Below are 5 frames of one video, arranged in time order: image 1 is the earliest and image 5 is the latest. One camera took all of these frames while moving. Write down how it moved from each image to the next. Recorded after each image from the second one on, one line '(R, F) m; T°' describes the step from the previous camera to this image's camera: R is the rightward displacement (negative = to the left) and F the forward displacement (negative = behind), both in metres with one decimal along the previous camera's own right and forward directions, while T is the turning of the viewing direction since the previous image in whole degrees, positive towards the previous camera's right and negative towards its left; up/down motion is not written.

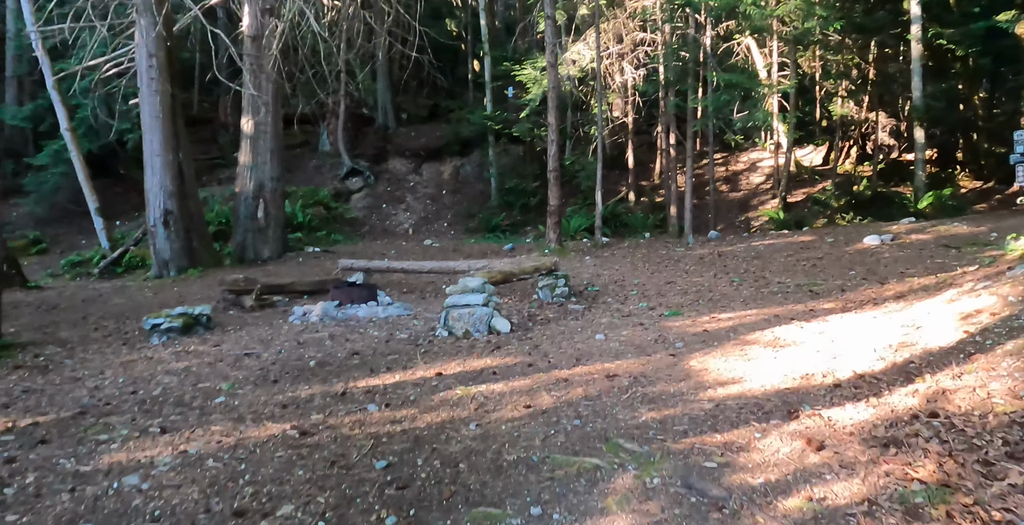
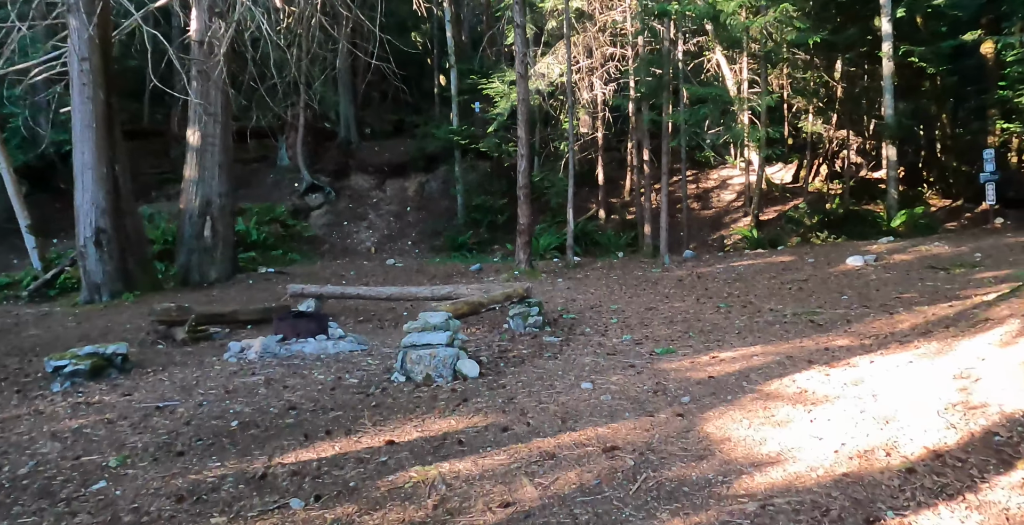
(0.0, +0.7) m; +3°
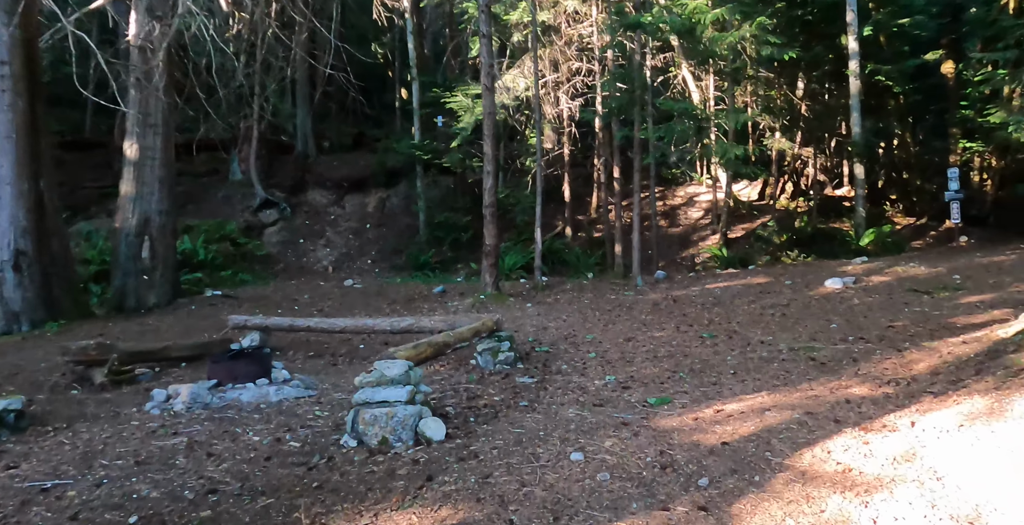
(-0.1, +0.6) m; +3°
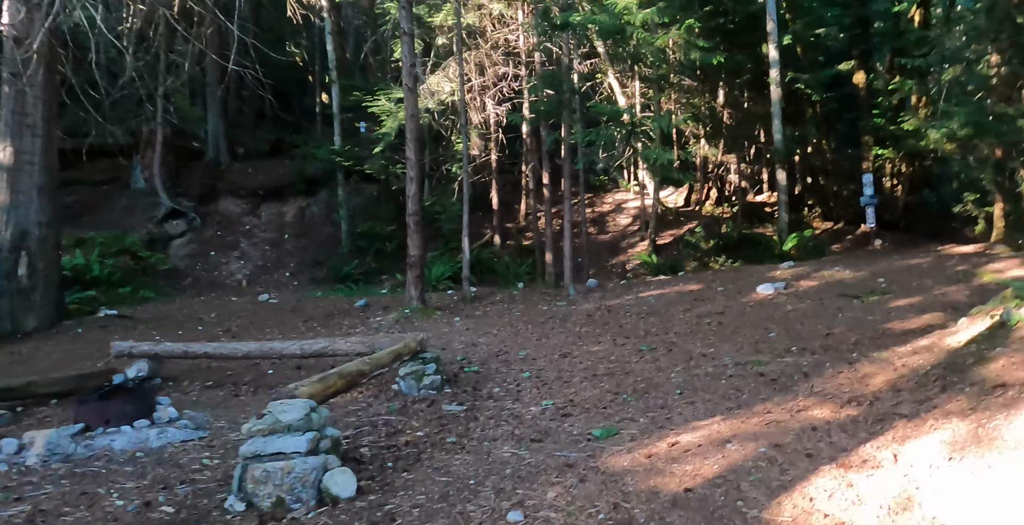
(0.0, +0.5) m; +6°
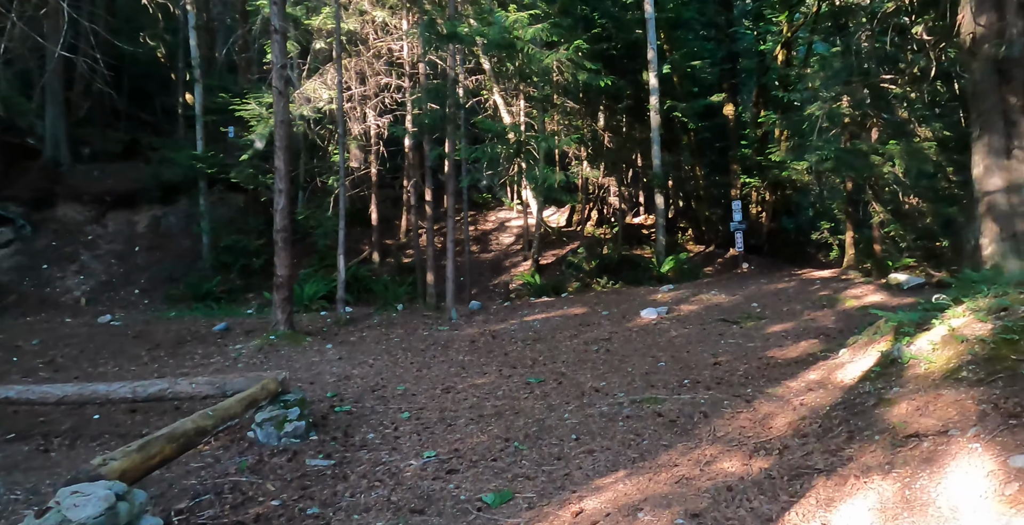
(0.0, +0.5) m; +10°
